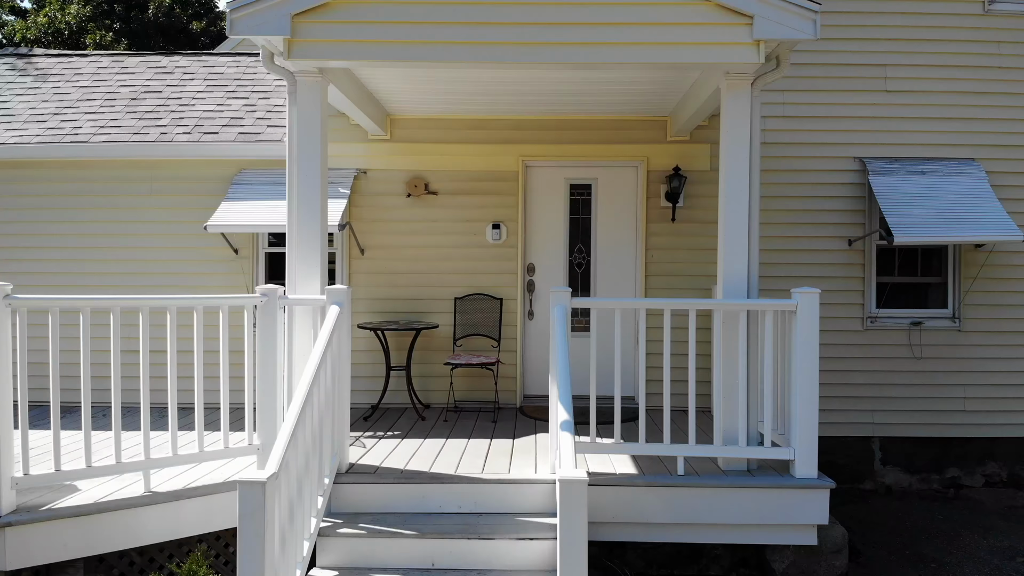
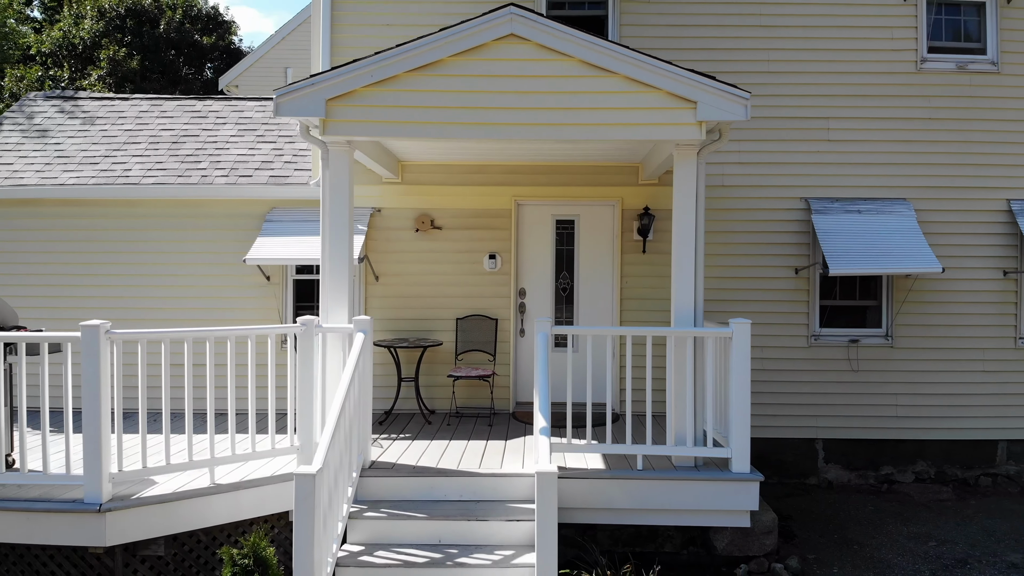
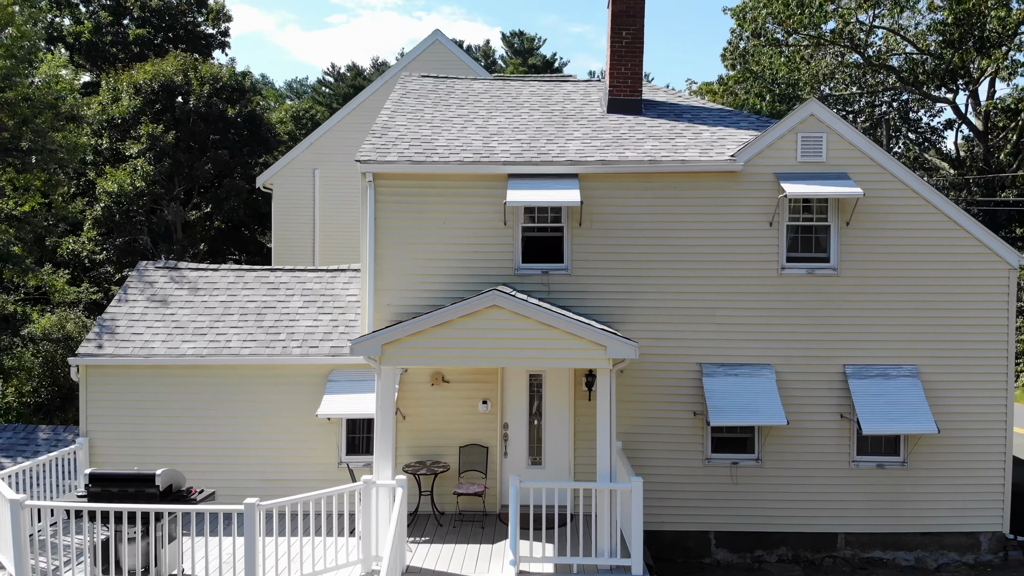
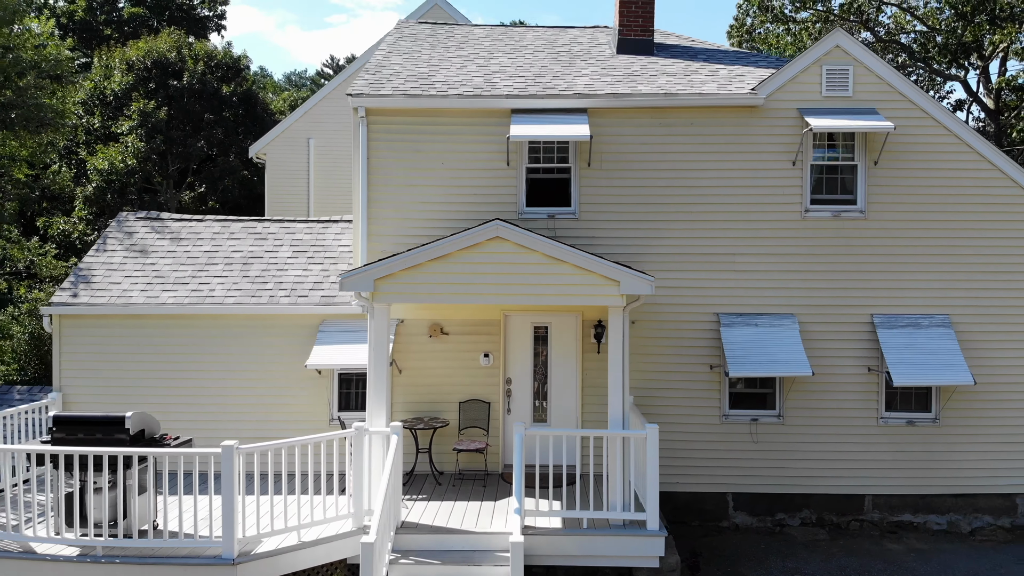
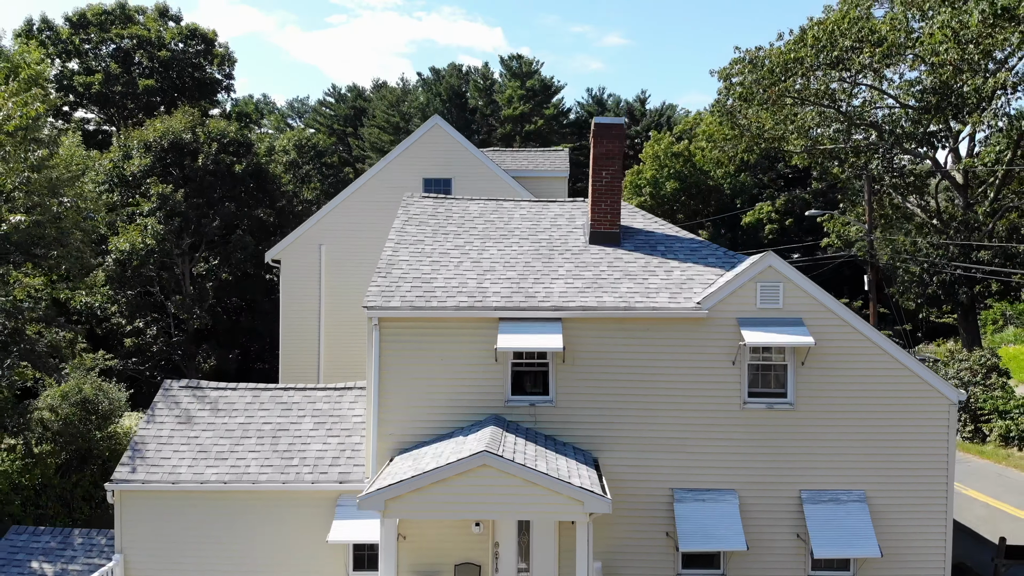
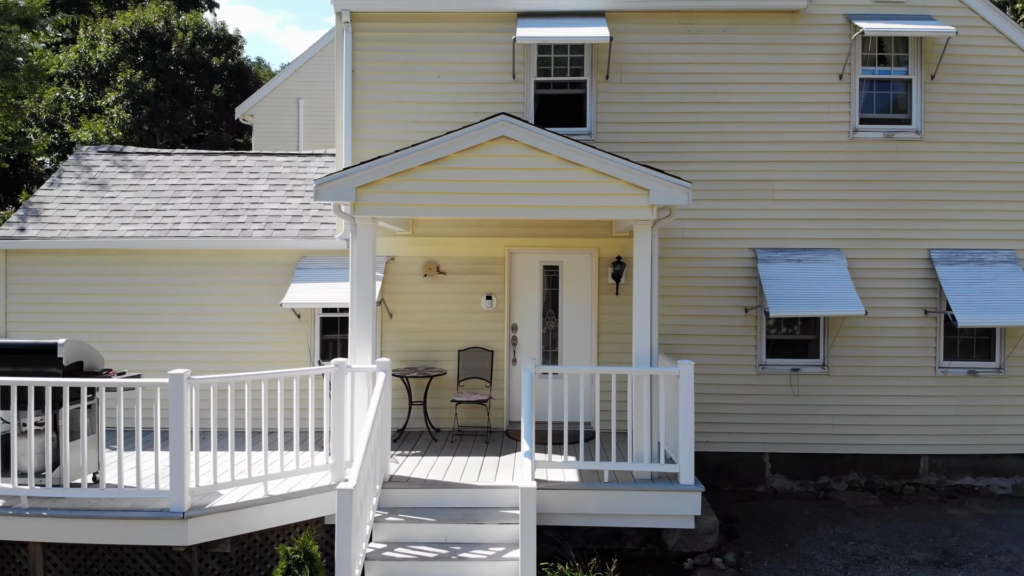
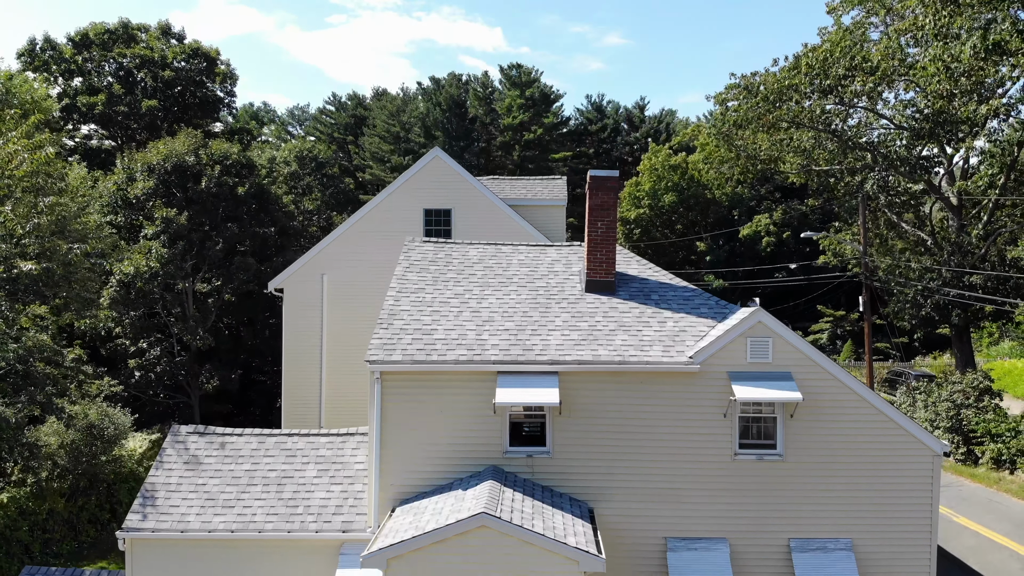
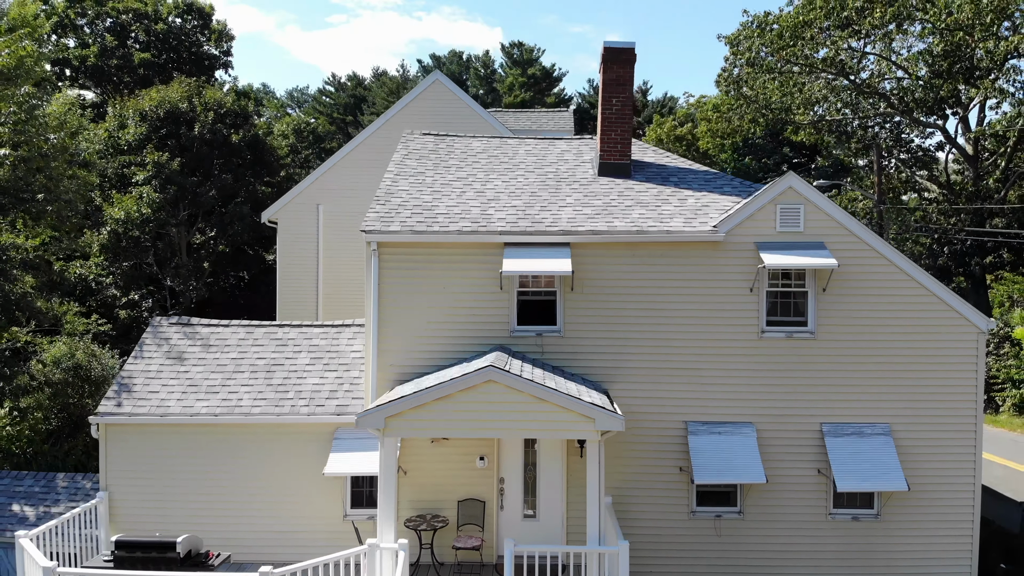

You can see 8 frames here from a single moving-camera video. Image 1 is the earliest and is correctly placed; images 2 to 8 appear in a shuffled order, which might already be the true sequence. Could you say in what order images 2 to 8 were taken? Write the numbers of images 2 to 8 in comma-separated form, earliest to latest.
2, 6, 4, 3, 8, 5, 7
